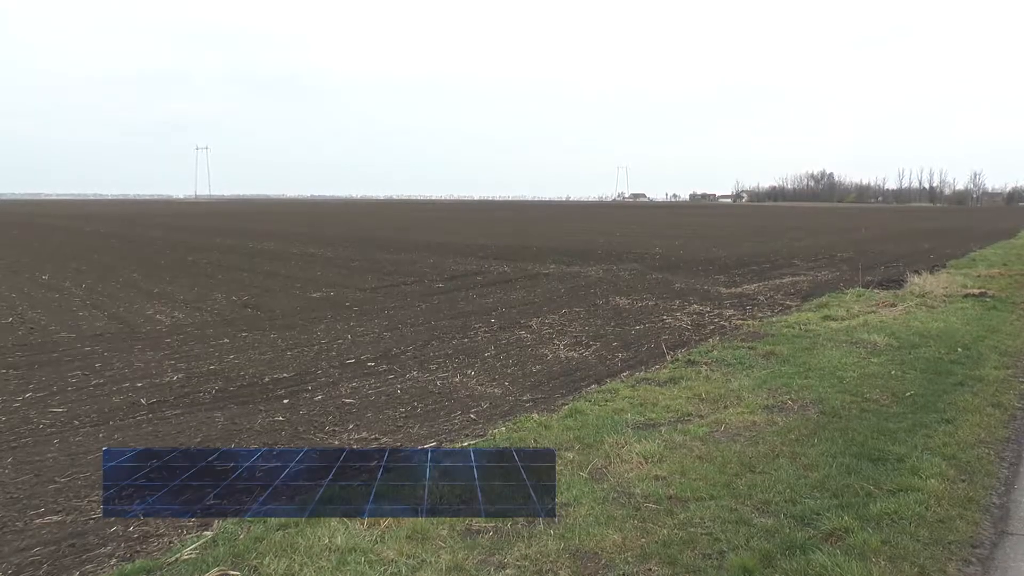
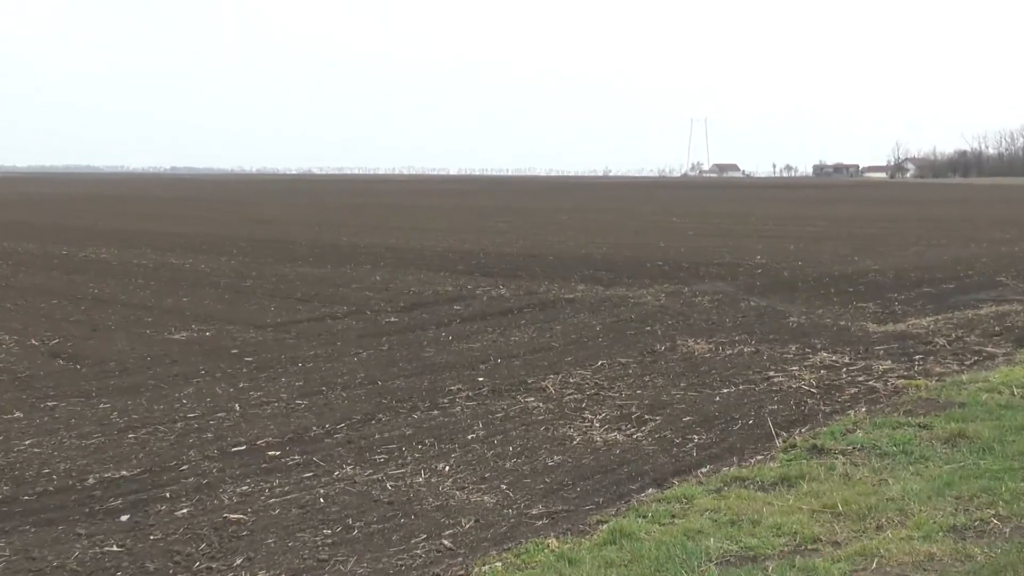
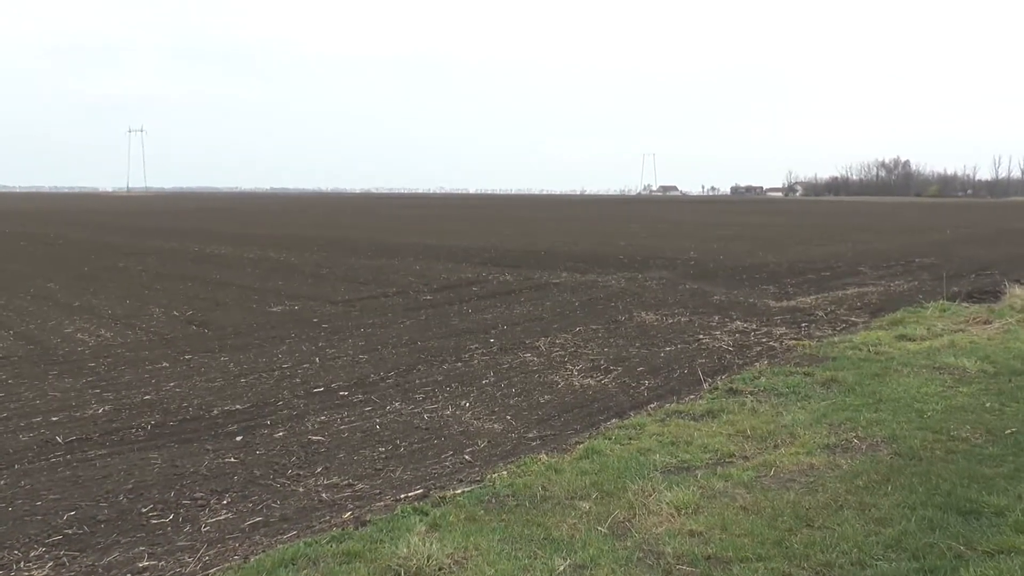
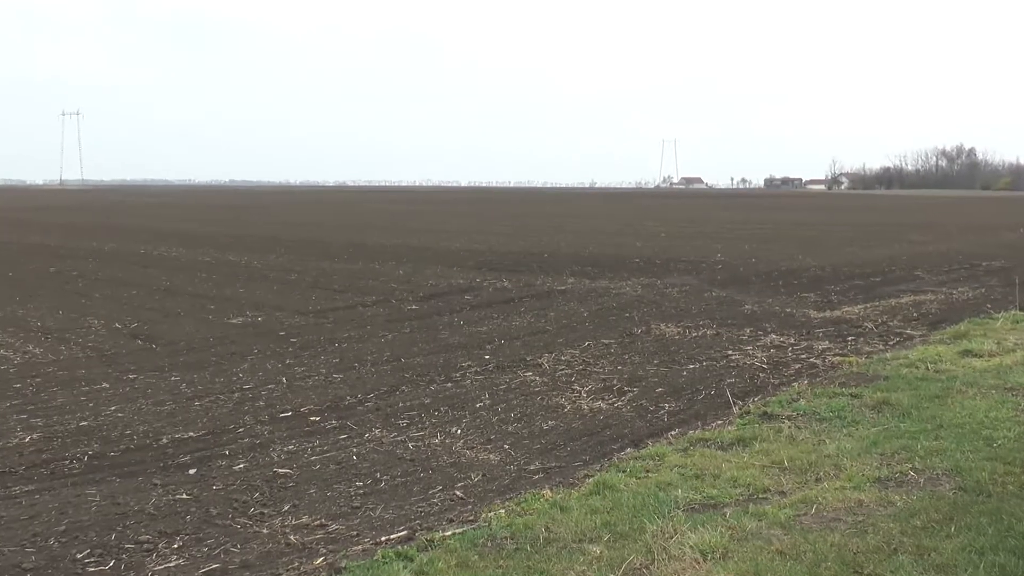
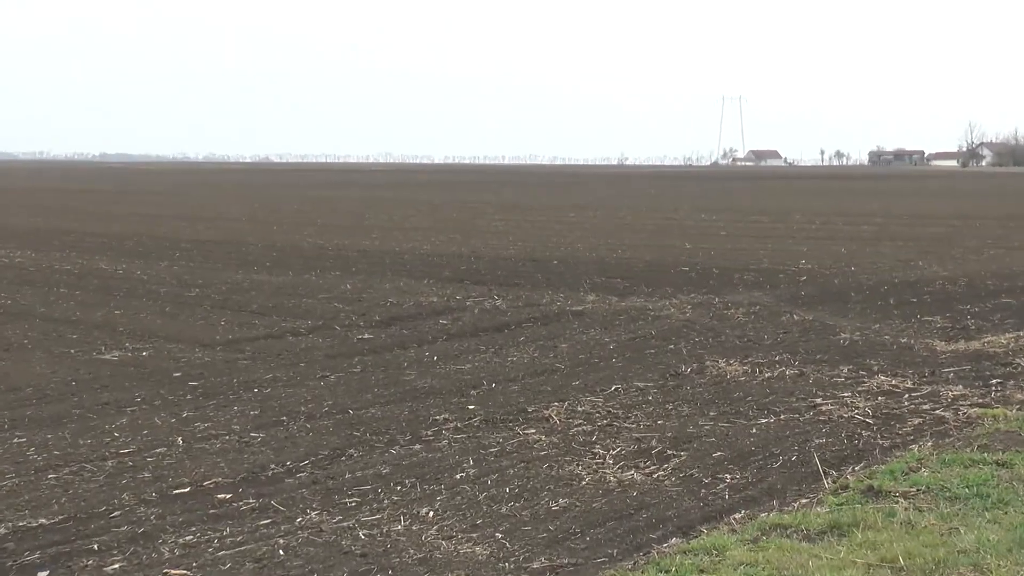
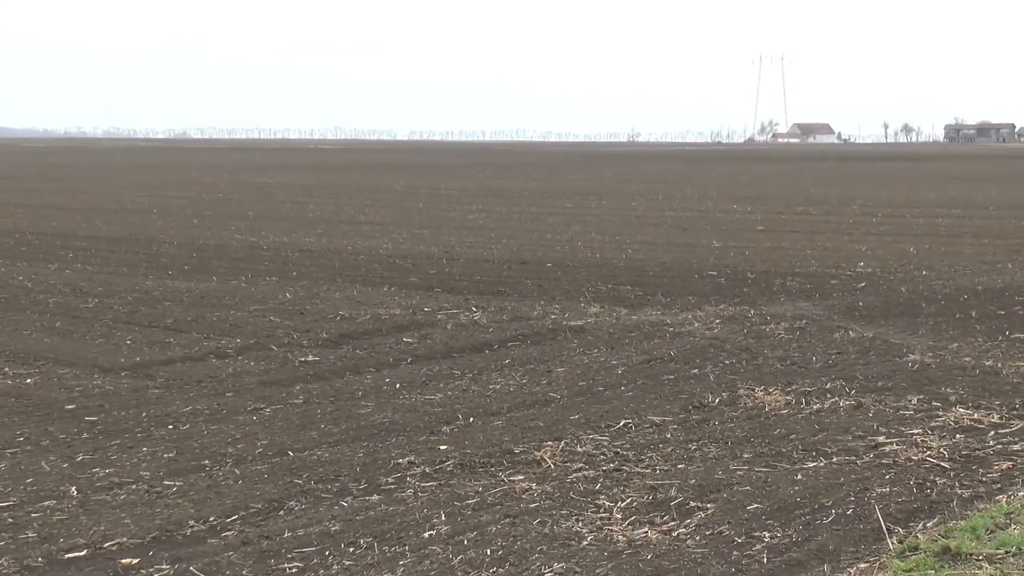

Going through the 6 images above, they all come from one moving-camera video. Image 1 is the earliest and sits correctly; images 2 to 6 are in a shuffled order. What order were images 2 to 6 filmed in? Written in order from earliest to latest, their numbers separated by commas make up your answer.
3, 4, 2, 5, 6
